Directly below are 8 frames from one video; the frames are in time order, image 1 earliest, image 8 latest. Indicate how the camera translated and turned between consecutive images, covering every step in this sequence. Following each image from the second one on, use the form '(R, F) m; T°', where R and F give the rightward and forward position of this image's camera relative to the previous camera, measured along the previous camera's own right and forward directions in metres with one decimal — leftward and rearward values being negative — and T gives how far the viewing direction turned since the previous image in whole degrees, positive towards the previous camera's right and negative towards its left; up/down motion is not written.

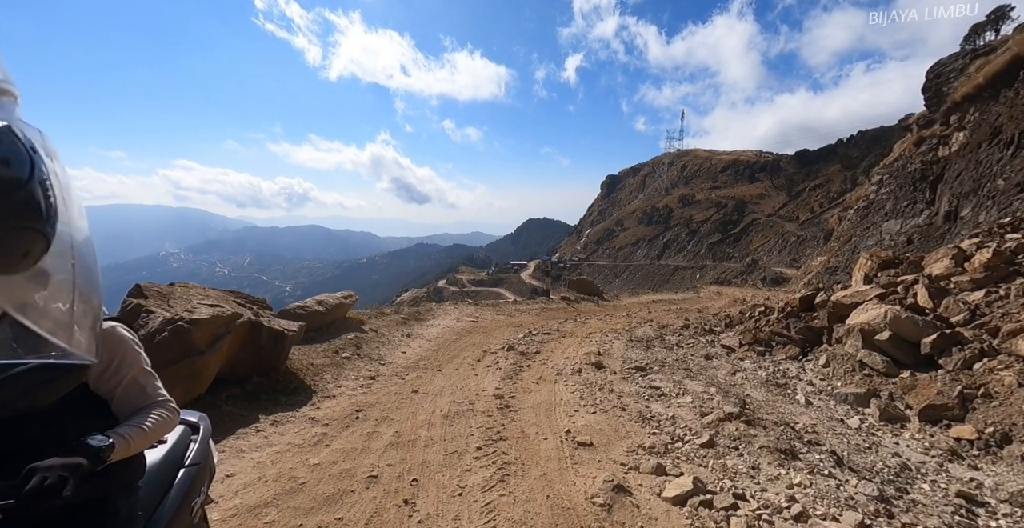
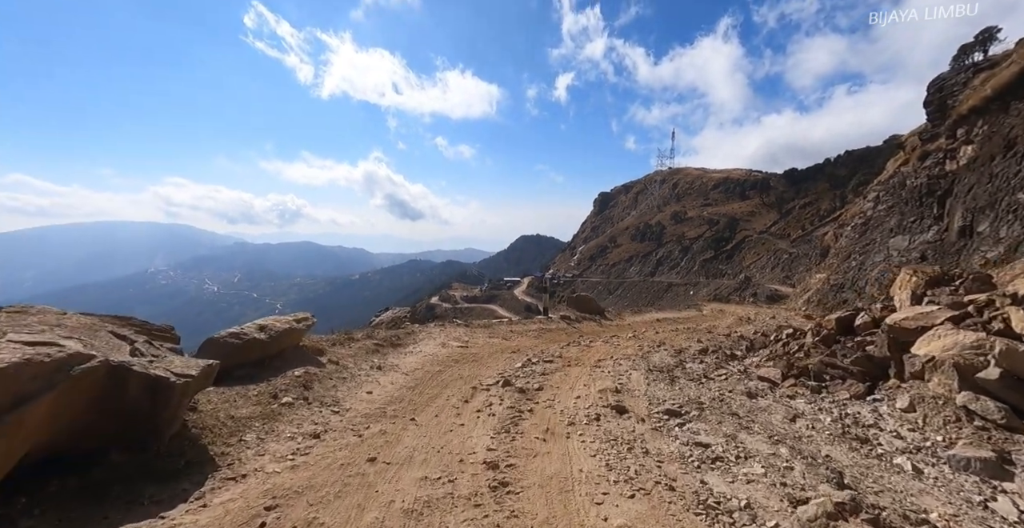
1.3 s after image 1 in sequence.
(-0.1, +1.7) m; +1°
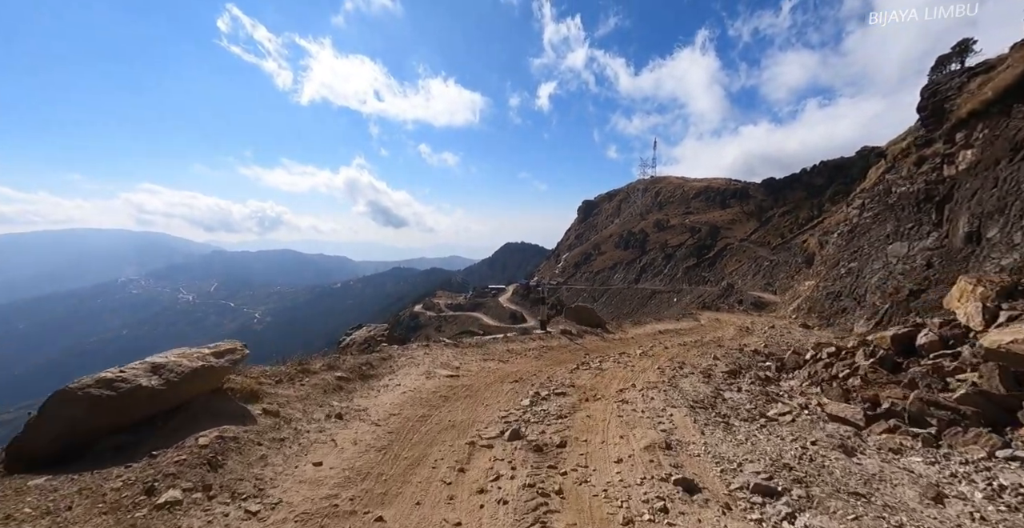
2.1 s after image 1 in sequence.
(-0.4, +2.0) m; +2°
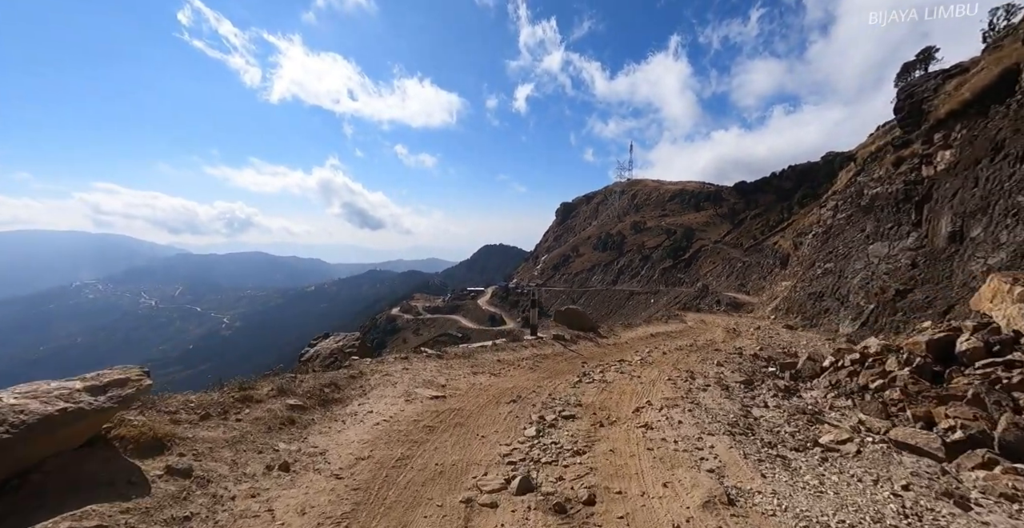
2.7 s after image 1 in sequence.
(-0.3, +1.4) m; +3°
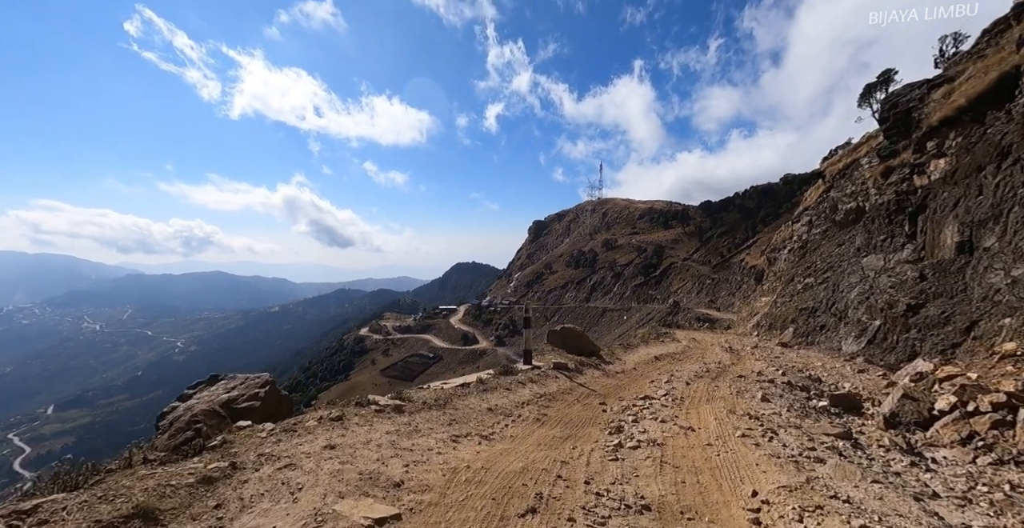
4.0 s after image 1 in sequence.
(-0.4, +3.3) m; +4°
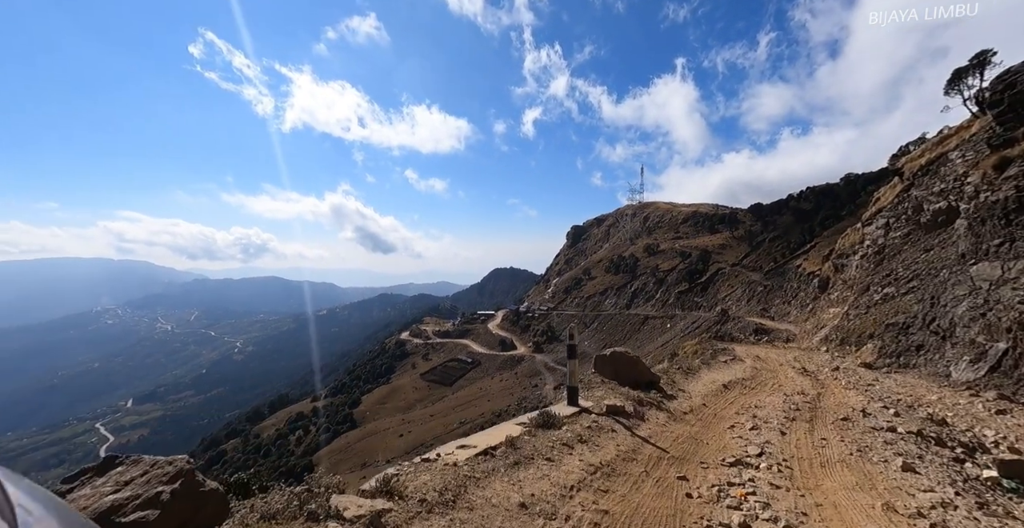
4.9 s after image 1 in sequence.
(-0.1, +2.4) m; -5°
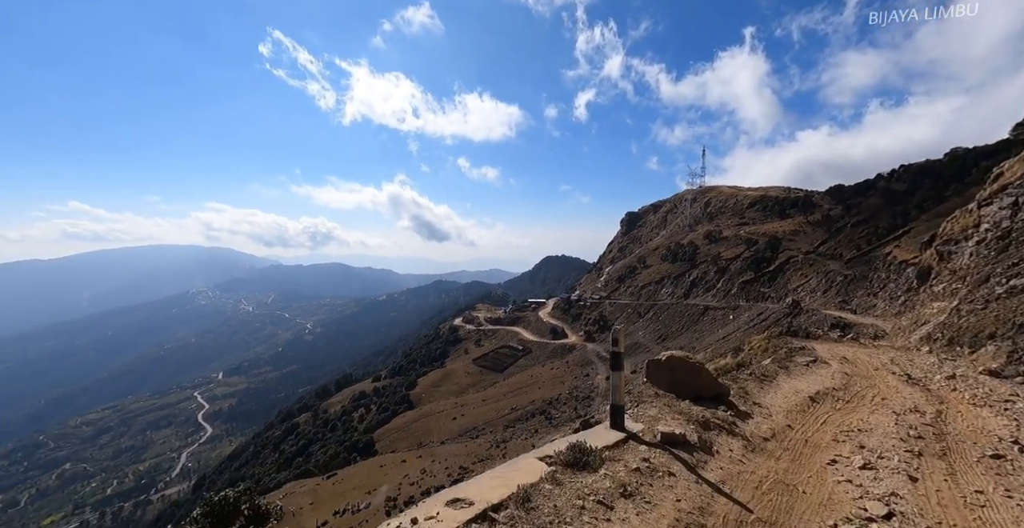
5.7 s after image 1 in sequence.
(+0.4, +2.0) m; -7°
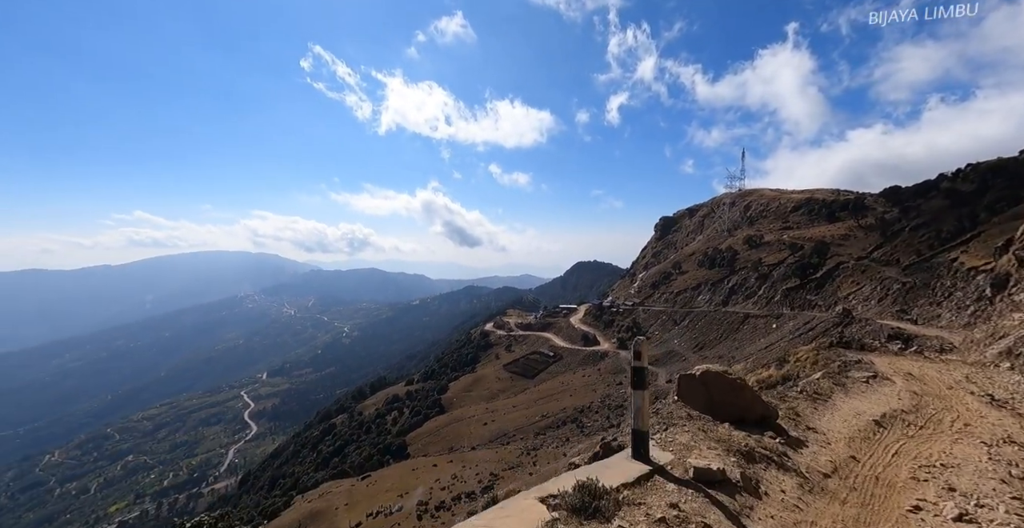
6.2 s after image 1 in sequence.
(+0.5, +1.1) m; -4°
